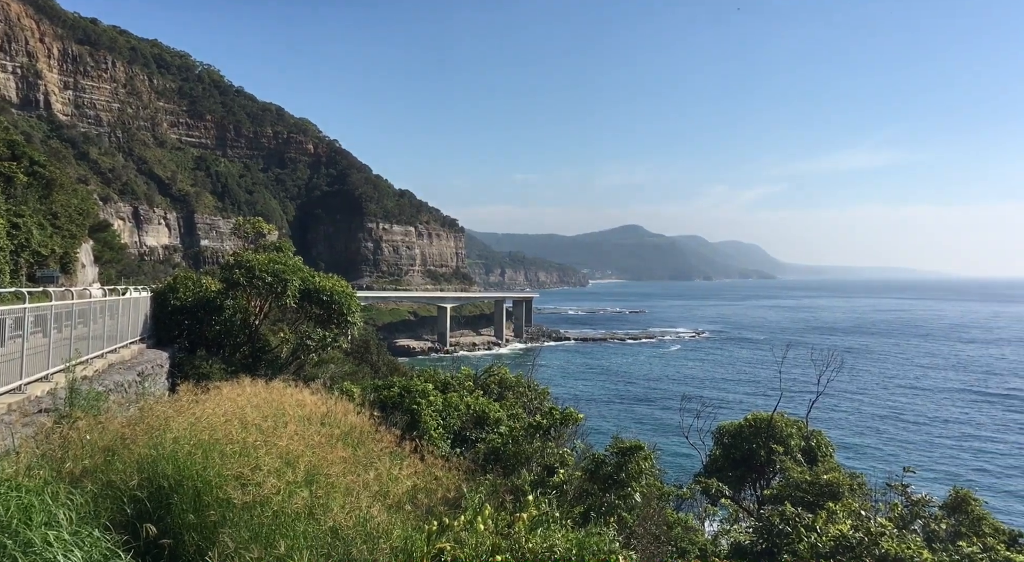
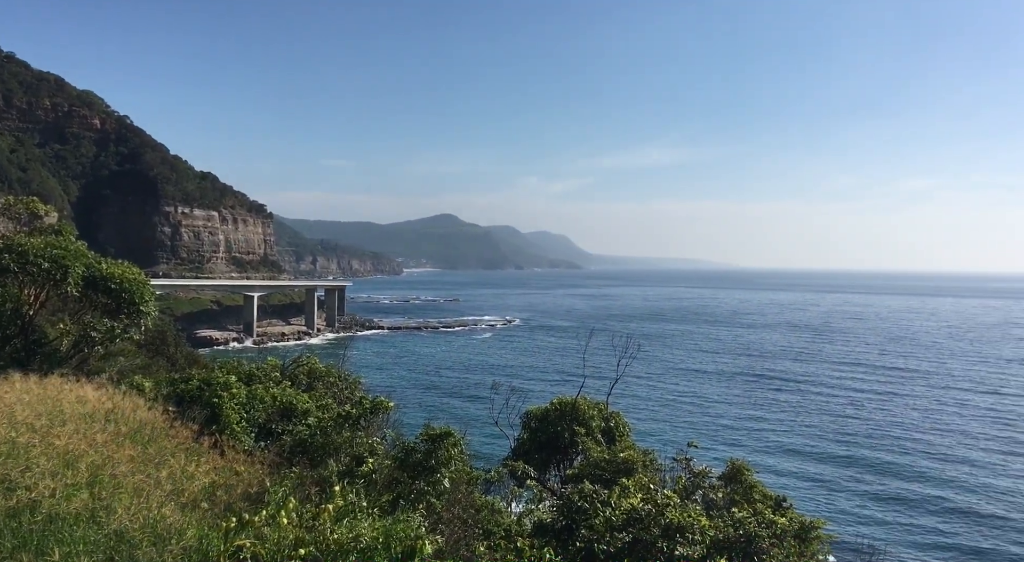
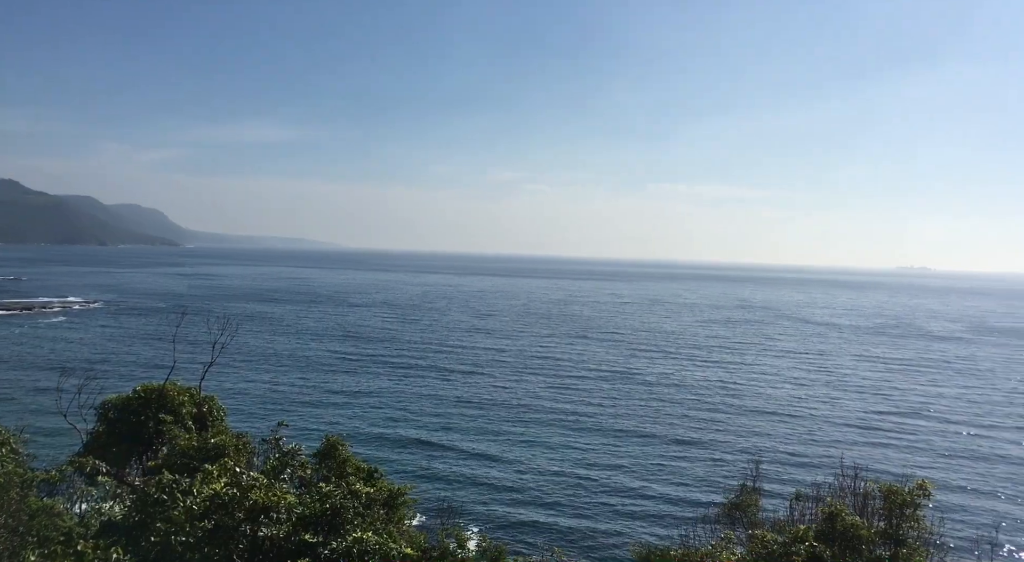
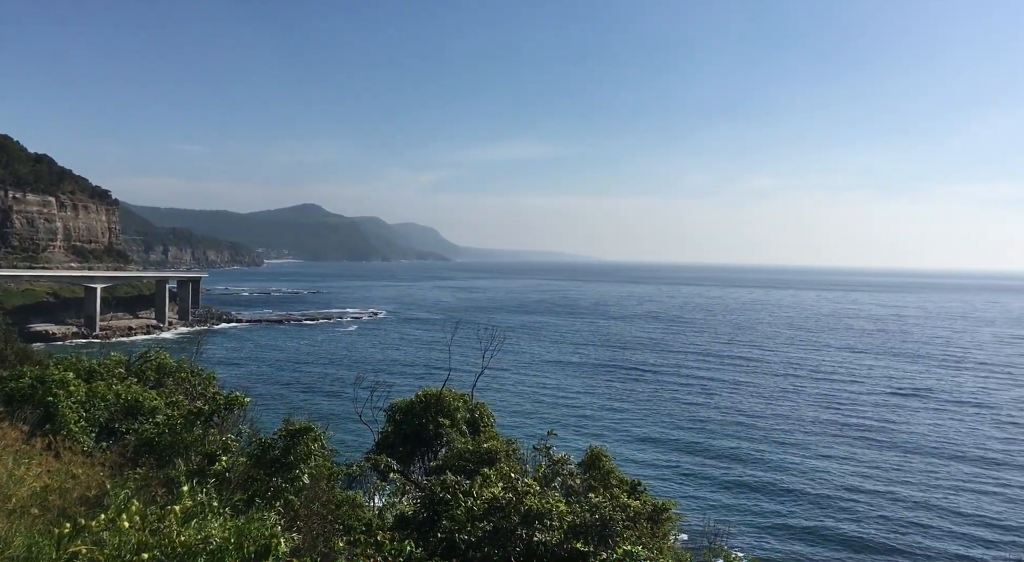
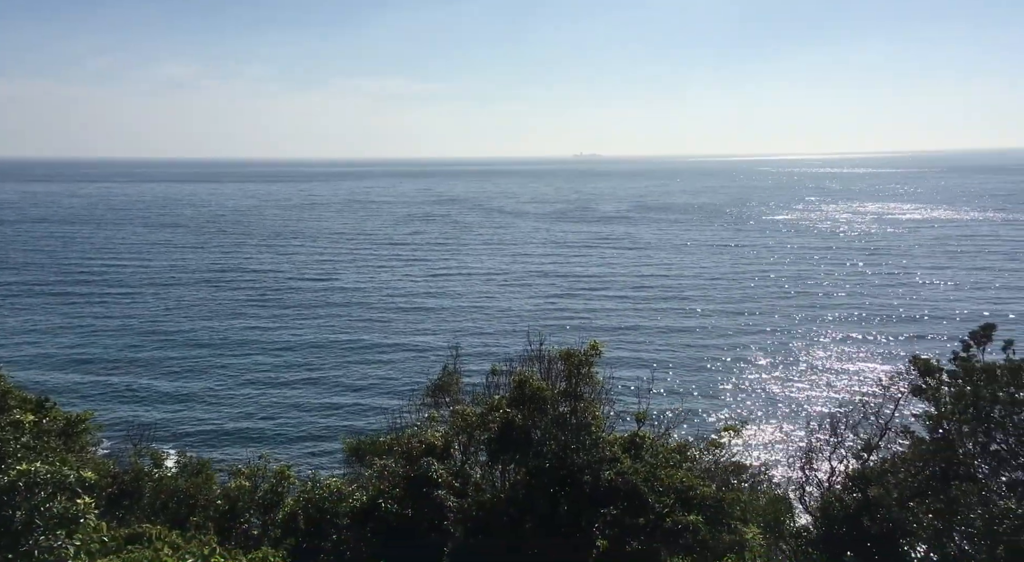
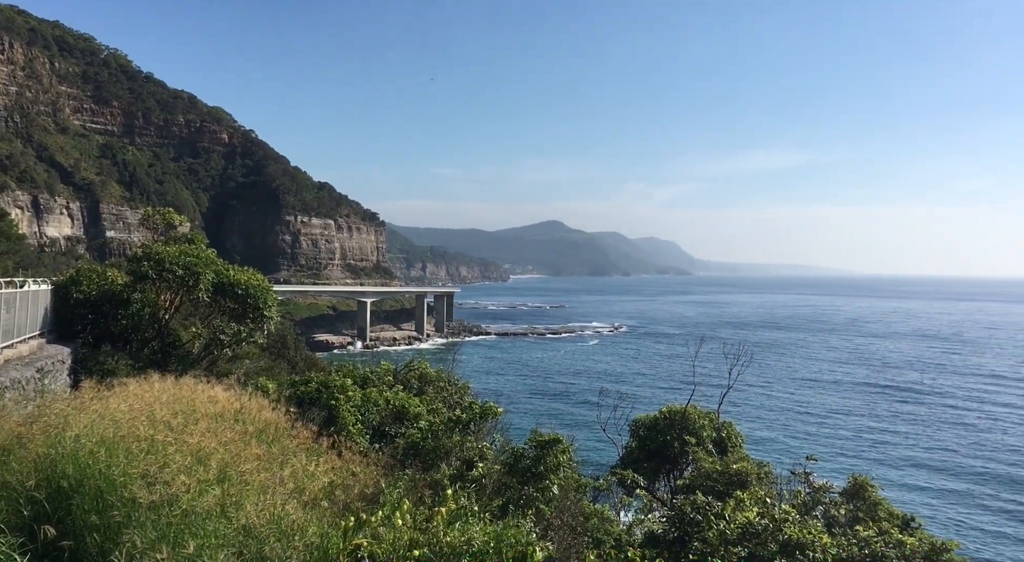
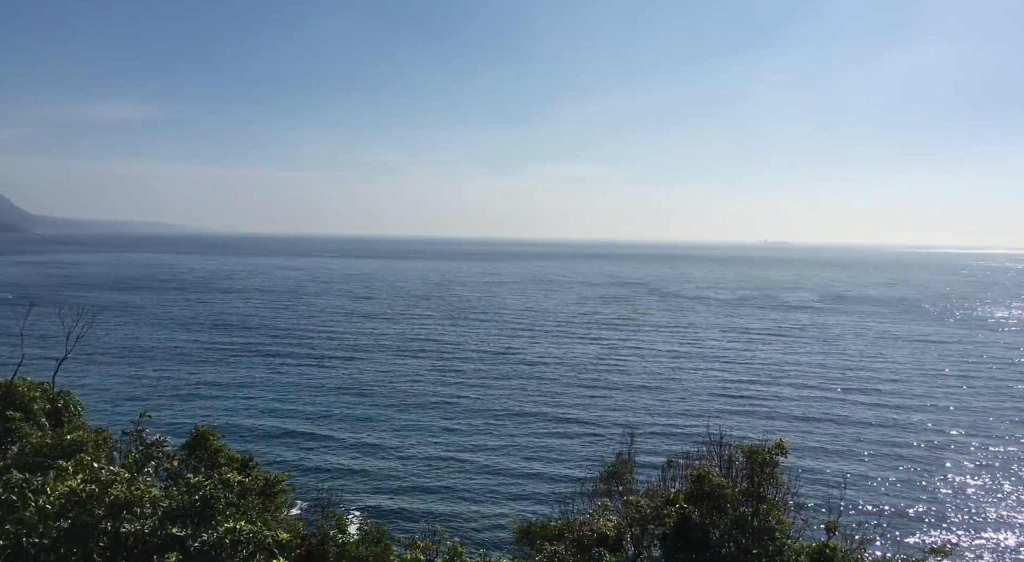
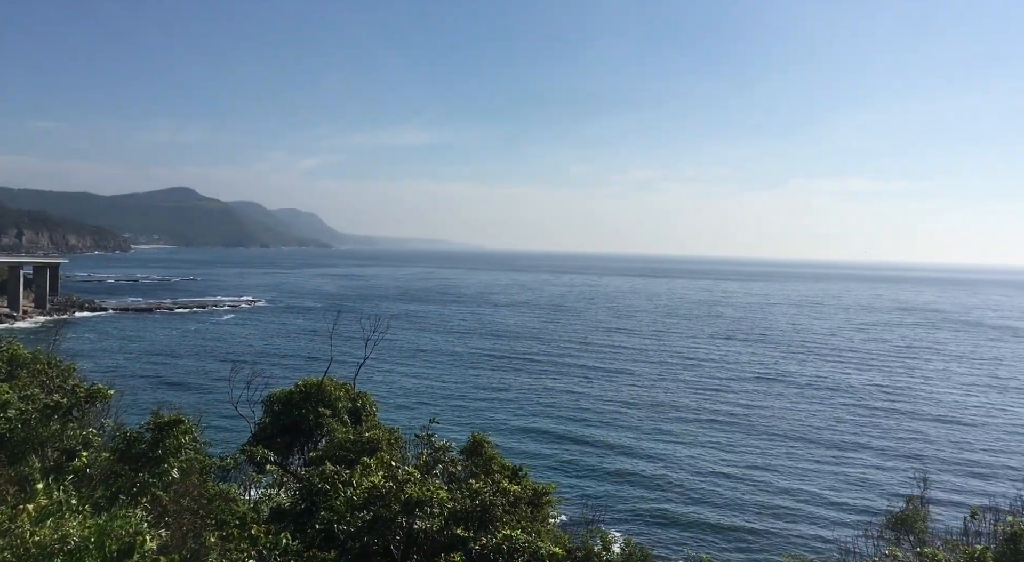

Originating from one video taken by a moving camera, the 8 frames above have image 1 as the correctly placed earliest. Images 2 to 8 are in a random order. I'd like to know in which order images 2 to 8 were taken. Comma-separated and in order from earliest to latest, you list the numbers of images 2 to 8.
6, 2, 4, 8, 3, 7, 5
